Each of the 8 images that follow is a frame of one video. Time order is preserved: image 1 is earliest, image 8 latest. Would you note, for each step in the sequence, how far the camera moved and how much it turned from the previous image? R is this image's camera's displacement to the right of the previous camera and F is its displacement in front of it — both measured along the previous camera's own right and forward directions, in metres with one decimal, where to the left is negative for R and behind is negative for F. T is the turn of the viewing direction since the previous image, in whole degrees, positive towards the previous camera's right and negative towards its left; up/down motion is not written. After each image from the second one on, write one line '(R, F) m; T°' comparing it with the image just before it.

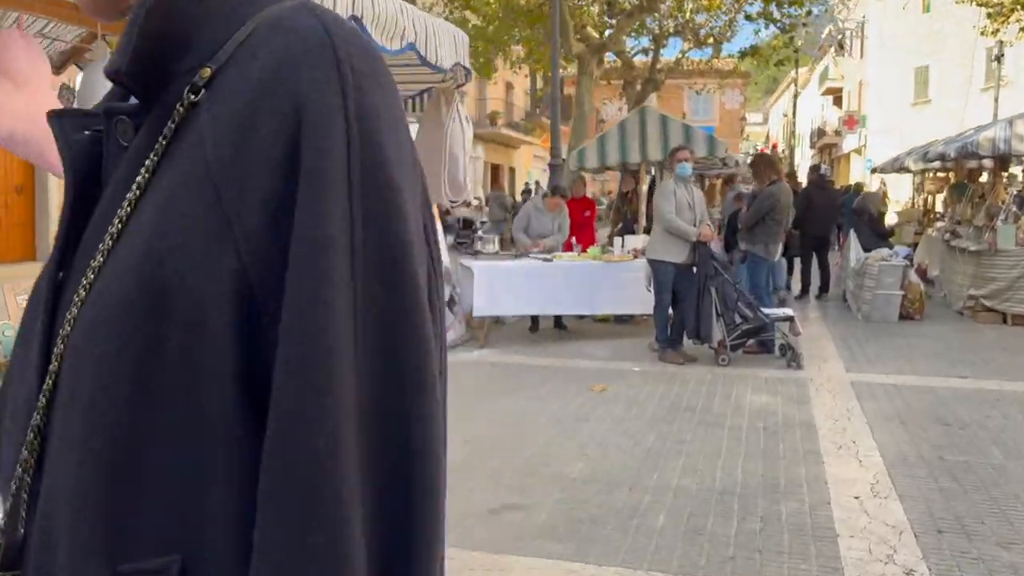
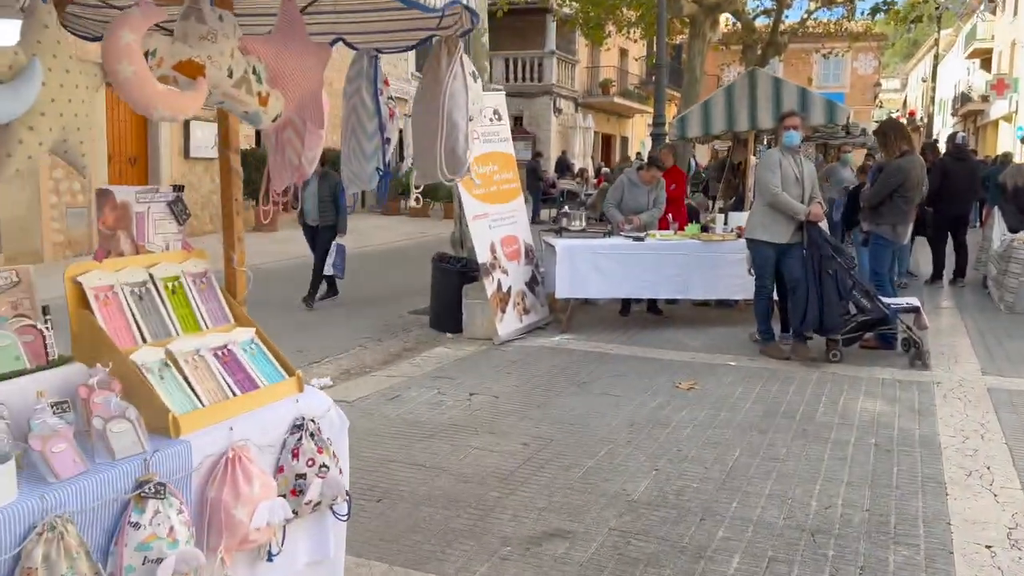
(+0.3, +0.6) m; -8°
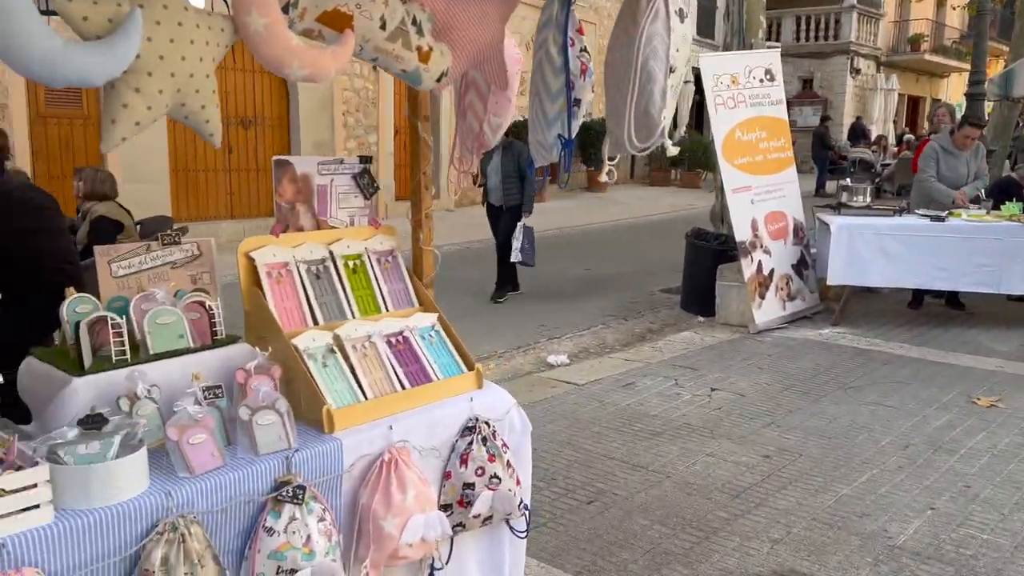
(+0.2, +0.4) m; -19°
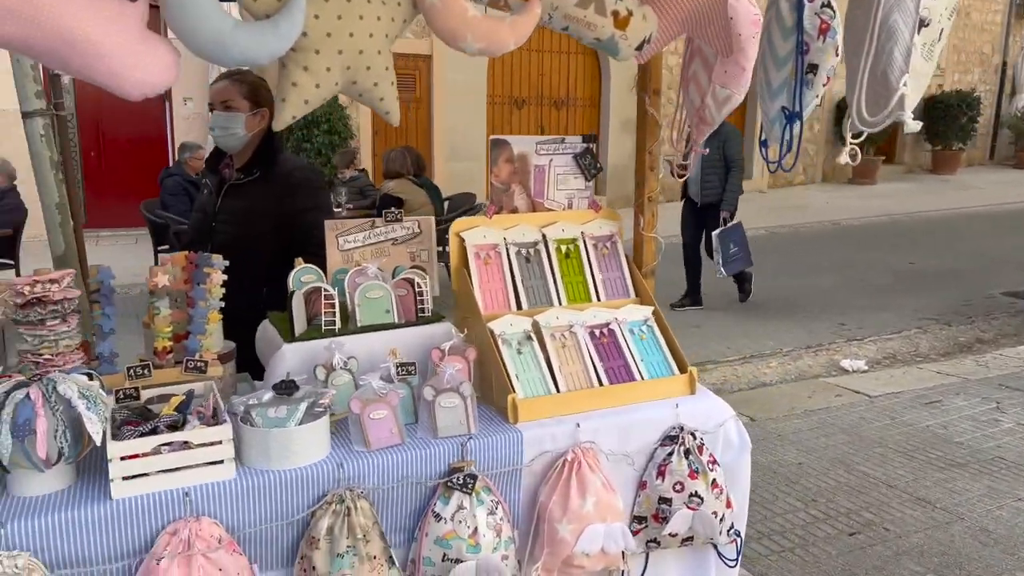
(+0.2, +0.2) m; -22°
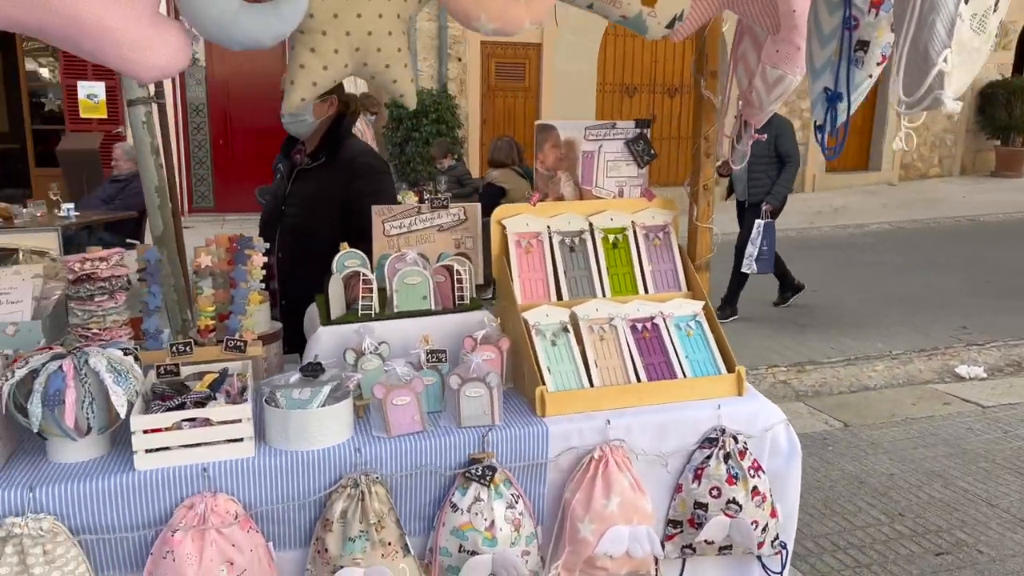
(+0.2, +0.1) m; -8°
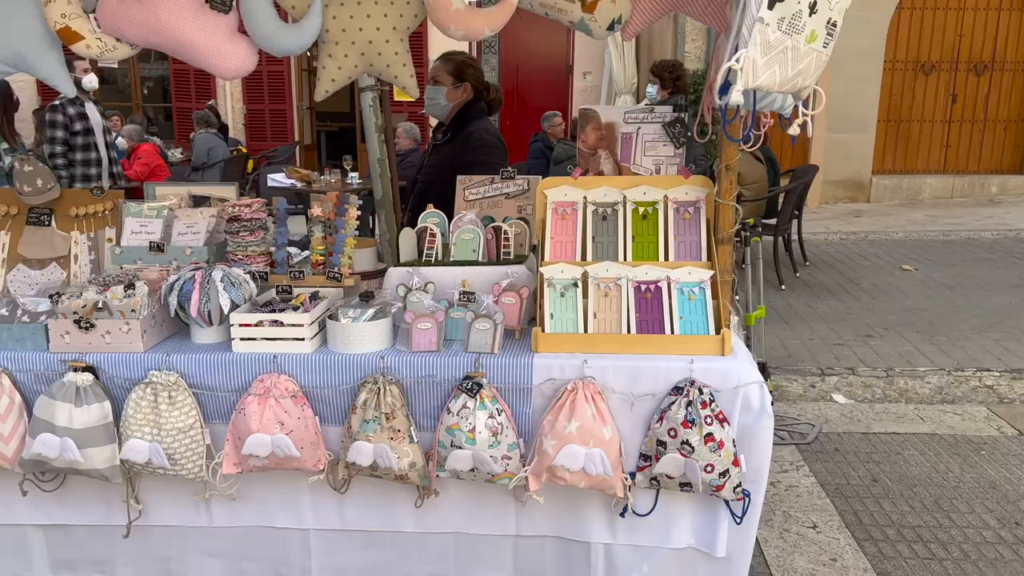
(+0.8, -0.3) m; -21°
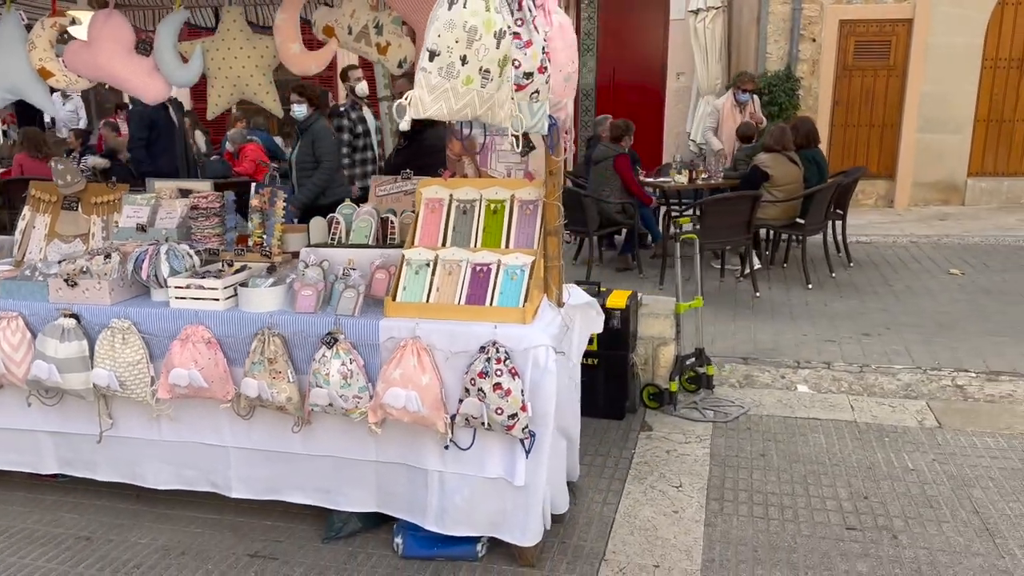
(+1.0, -0.5) m; -10°
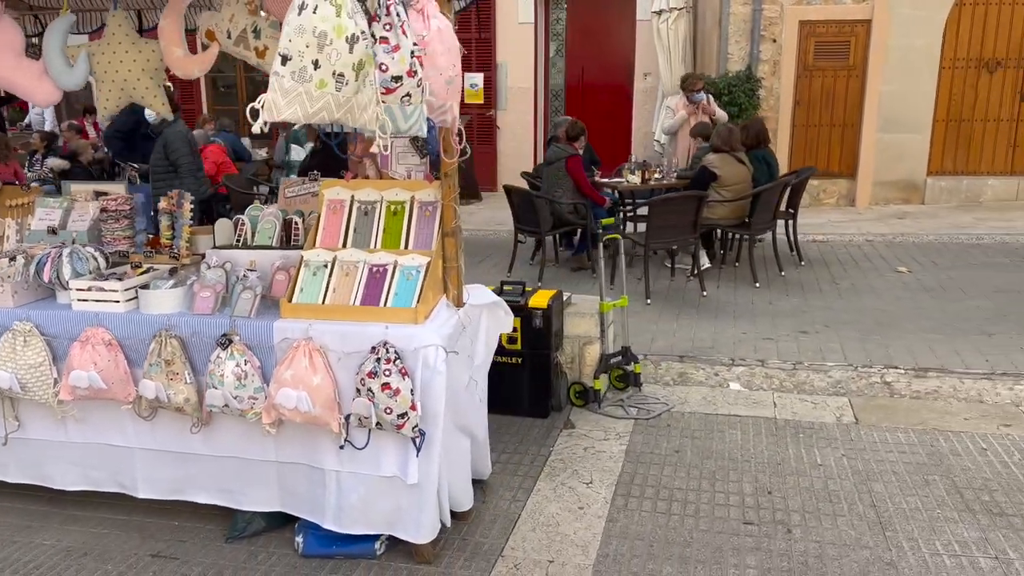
(+0.3, 0.0) m; +1°
